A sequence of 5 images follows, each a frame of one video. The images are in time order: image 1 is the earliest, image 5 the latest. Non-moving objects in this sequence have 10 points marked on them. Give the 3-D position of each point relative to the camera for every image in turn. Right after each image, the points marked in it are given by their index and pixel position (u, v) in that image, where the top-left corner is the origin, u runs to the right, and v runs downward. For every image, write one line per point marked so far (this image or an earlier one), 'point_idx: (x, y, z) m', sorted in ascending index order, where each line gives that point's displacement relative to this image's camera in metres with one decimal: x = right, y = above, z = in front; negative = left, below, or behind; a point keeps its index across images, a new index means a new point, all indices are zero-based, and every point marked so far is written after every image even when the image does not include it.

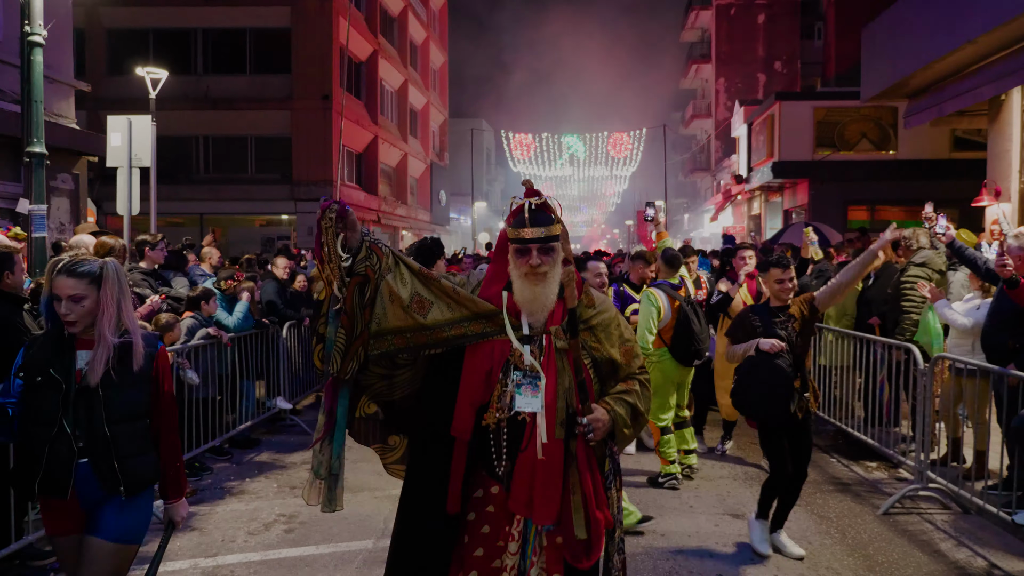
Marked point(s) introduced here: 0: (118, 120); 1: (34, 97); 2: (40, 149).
0: (-3.9, +1.7, +8.2) m
1: (-3.9, +1.6, +6.6) m
2: (-3.9, +1.1, +6.6) m
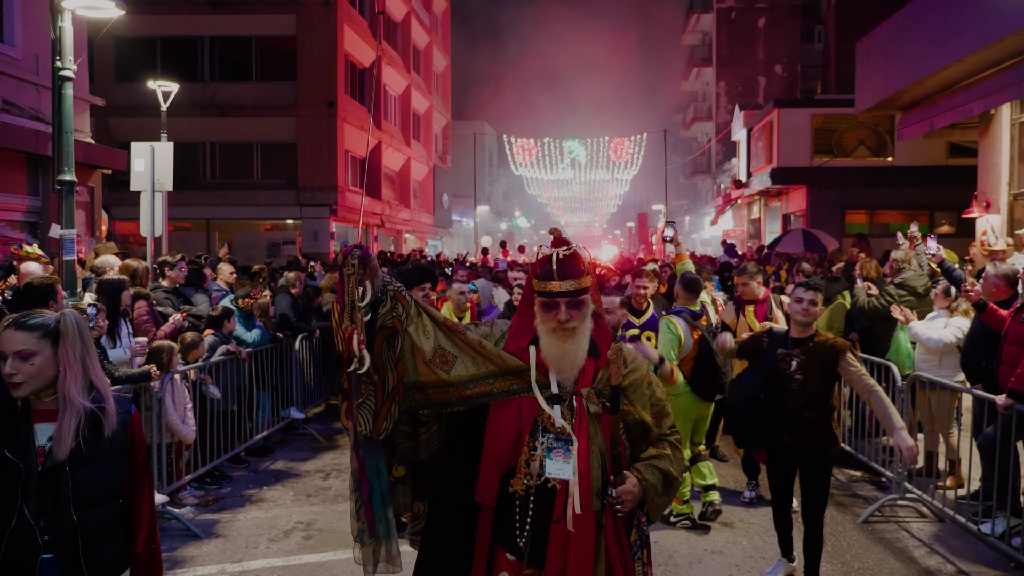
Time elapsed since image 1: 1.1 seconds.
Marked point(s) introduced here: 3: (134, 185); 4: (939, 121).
0: (-3.9, +1.5, +8.6) m
1: (-3.9, +1.4, +7.0) m
2: (-3.9, +1.0, +7.0) m
3: (-3.9, +1.1, +8.4) m
4: (+7.9, +3.1, +14.7) m
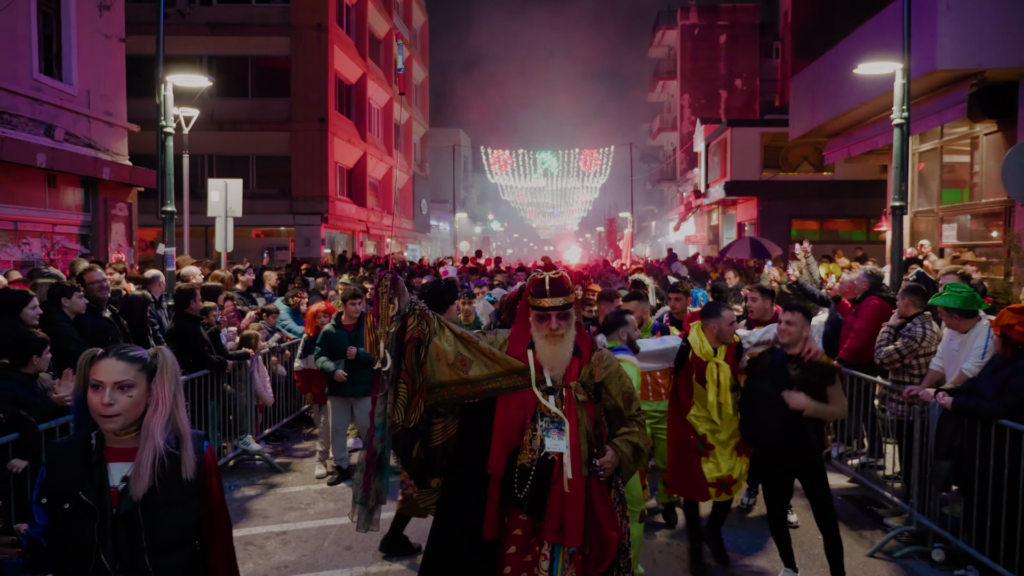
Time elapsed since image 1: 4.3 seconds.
0: (-4.0, +1.5, +10.8) m
1: (-4.0, +1.4, +9.3) m
2: (-4.0, +0.9, +9.3) m
3: (-4.0, +1.0, +10.7) m
4: (+7.5, +3.0, +17.4) m
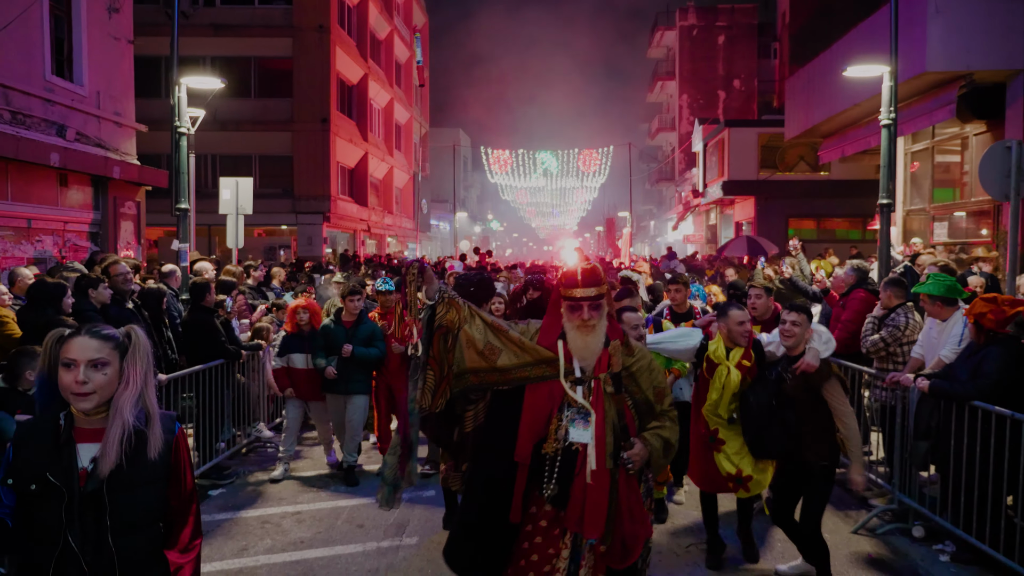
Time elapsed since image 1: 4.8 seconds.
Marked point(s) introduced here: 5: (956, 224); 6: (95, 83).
0: (-4.0, +1.5, +11.2) m
1: (-4.0, +1.4, +9.6) m
2: (-3.9, +1.0, +9.6) m
3: (-4.0, +1.1, +11.0) m
4: (+7.5, +3.1, +17.7) m
5: (+8.5, +1.2, +15.4) m
6: (-8.0, +3.9, +15.2) m
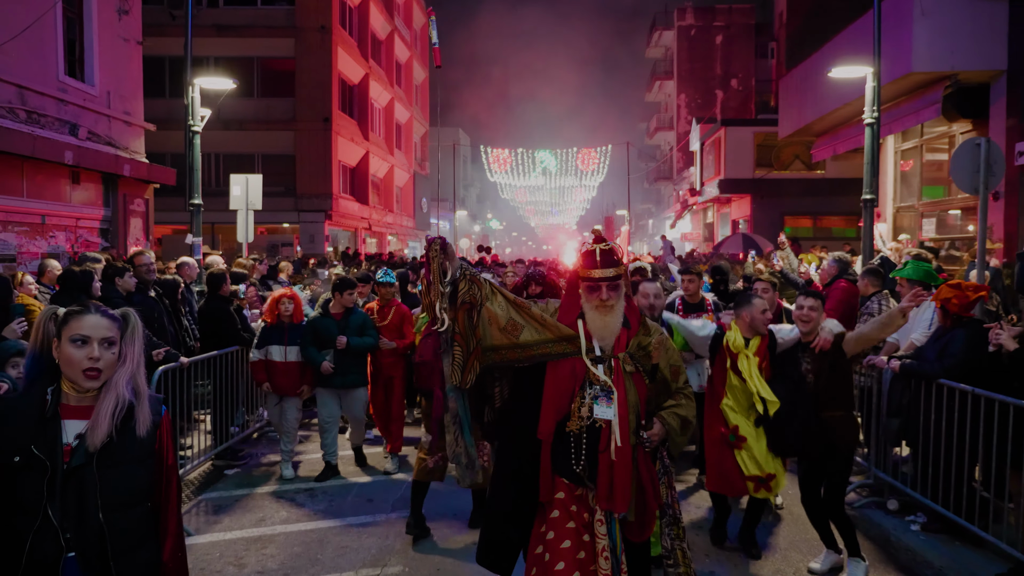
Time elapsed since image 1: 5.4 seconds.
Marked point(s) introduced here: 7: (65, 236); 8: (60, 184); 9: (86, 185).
0: (-4.0, +1.6, +11.6) m
1: (-4.0, +1.5, +10.0) m
2: (-3.9, +1.1, +10.0) m
3: (-4.0, +1.2, +11.5) m
4: (+7.5, +3.2, +18.1) m
5: (+8.5, +1.3, +15.8) m
6: (-8.0, +4.0, +15.6) m
7: (-8.1, +0.9, +14.5) m
8: (-8.1, +1.9, +14.3) m
9: (-8.1, +2.0, +15.2) m
